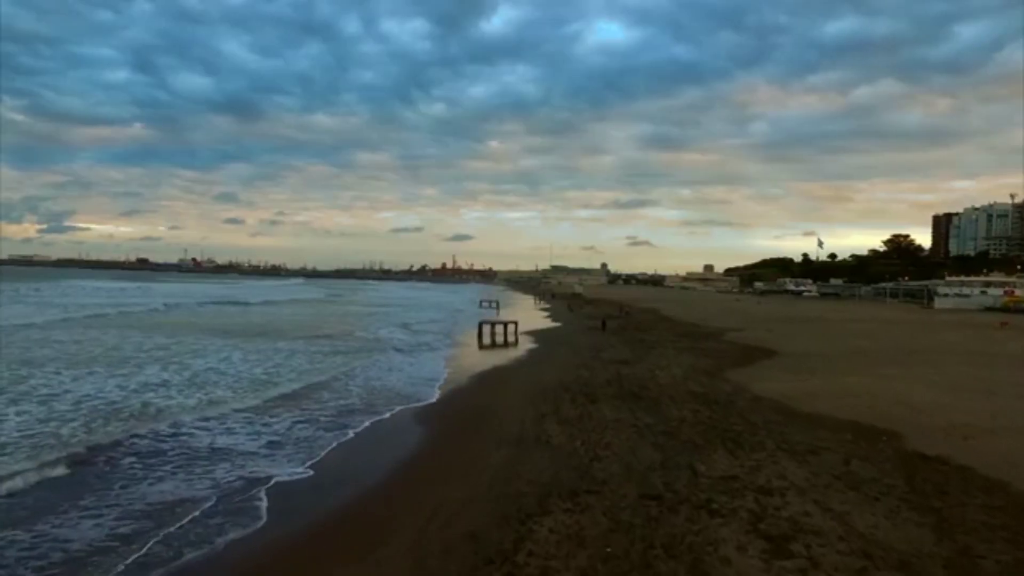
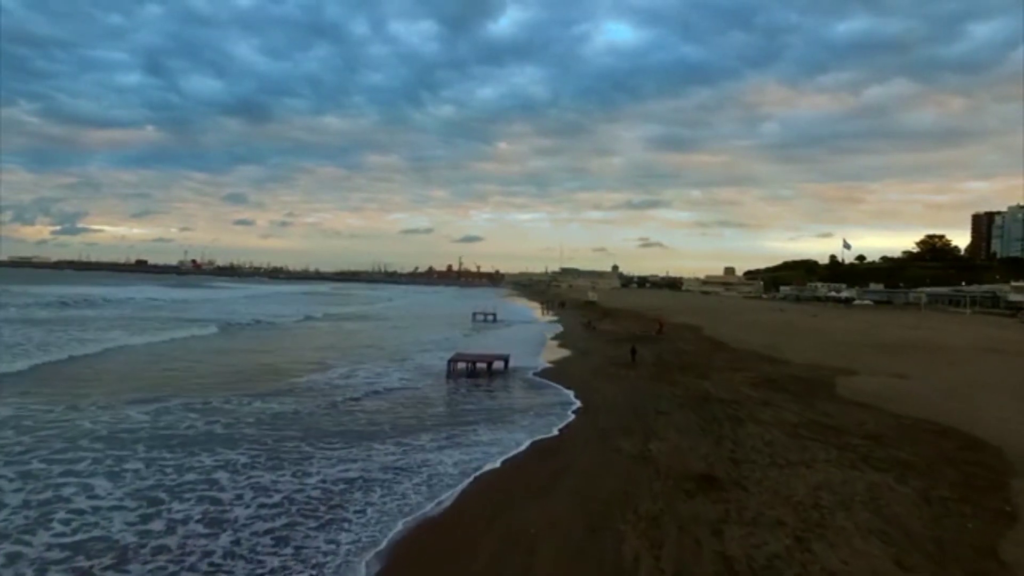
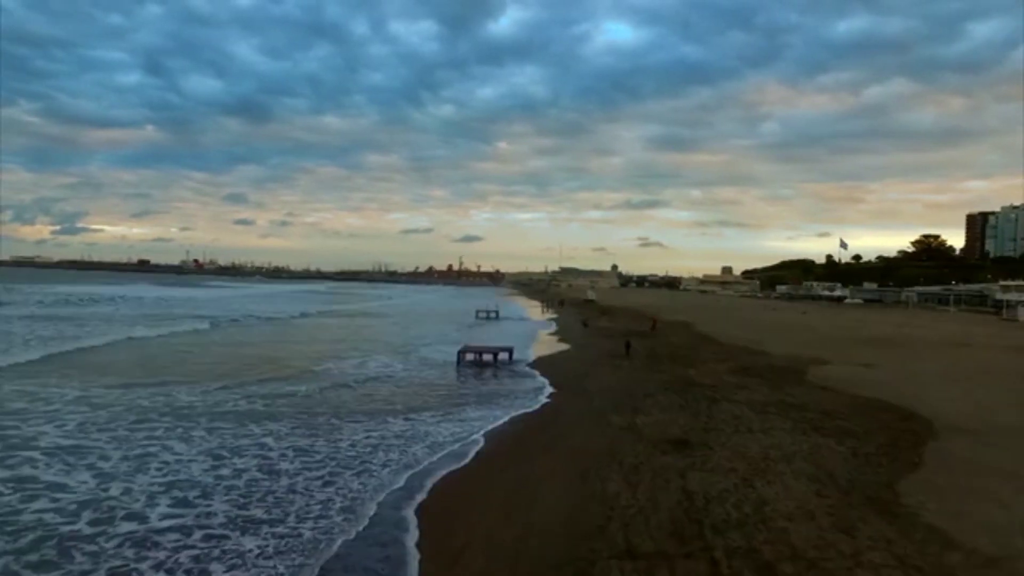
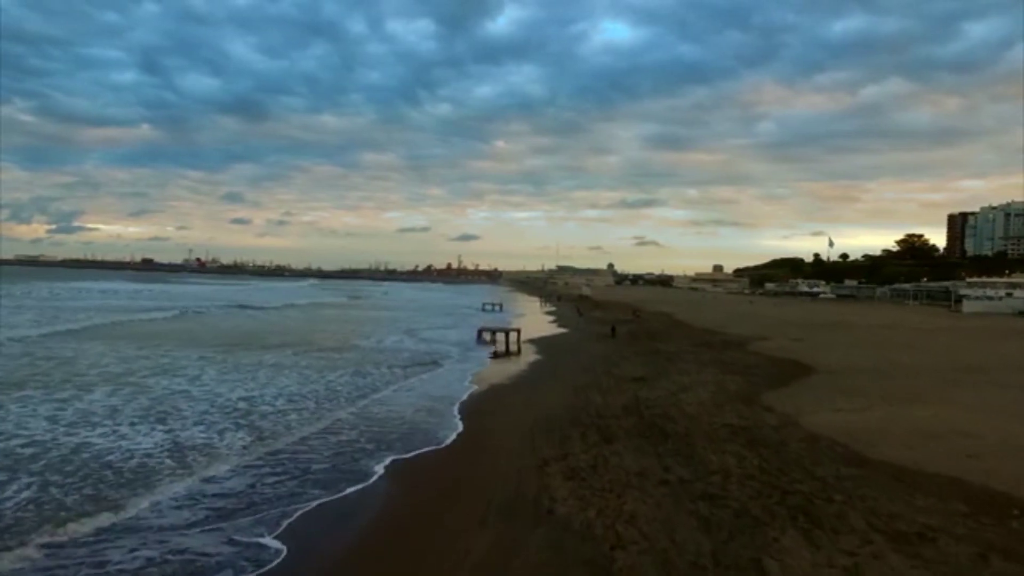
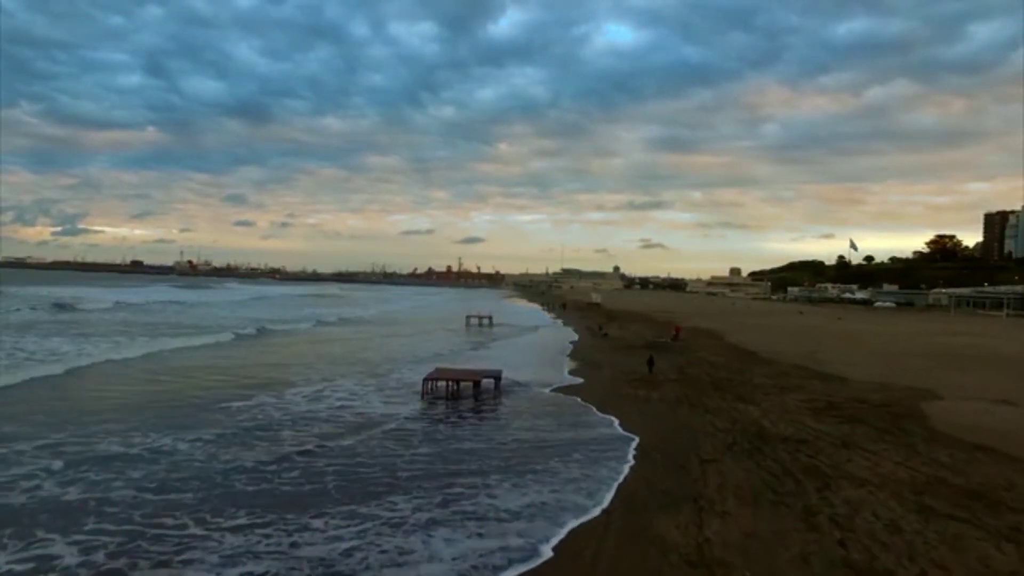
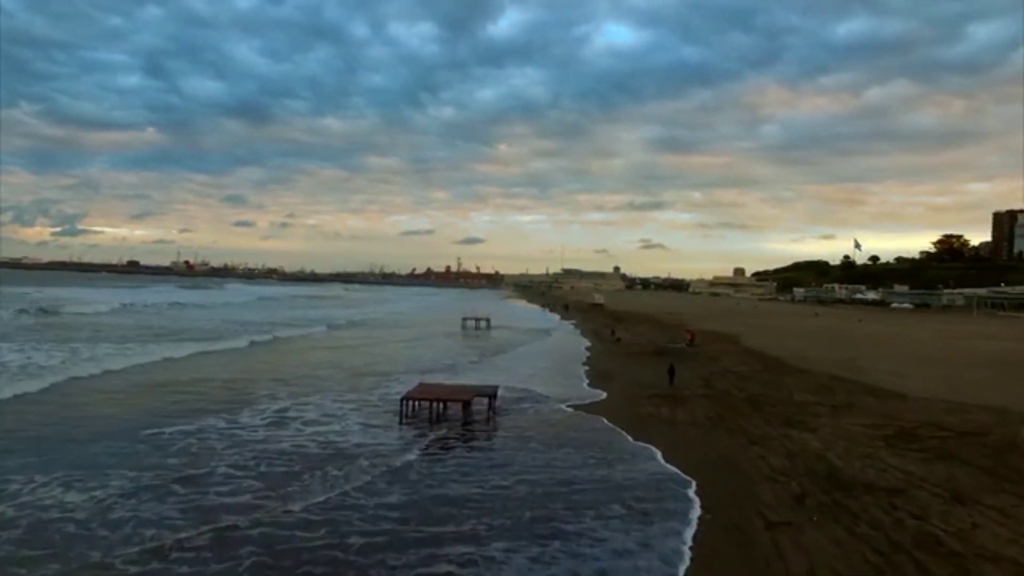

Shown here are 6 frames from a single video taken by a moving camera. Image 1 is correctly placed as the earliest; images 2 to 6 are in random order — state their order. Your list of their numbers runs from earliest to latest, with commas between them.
4, 3, 2, 5, 6
